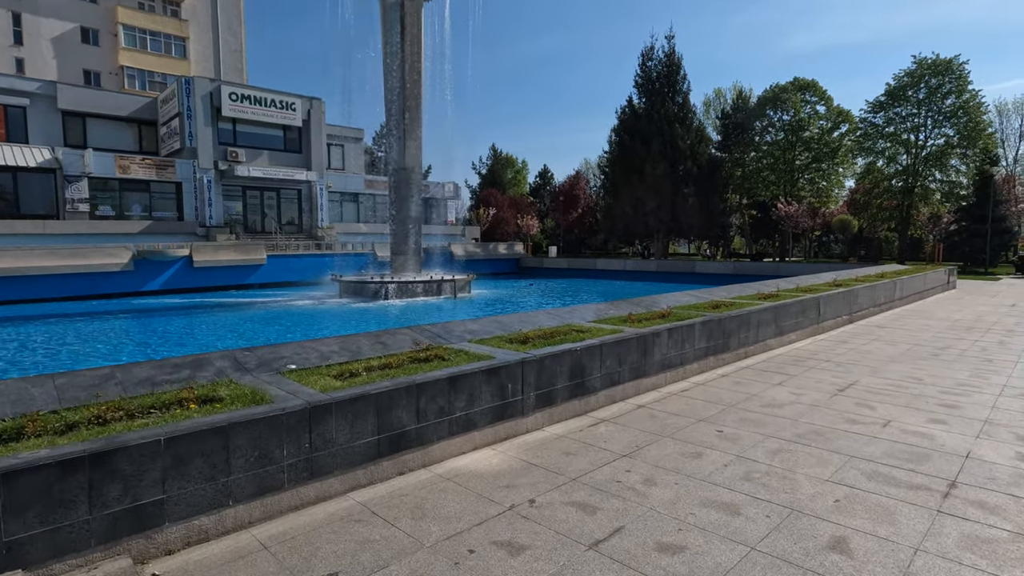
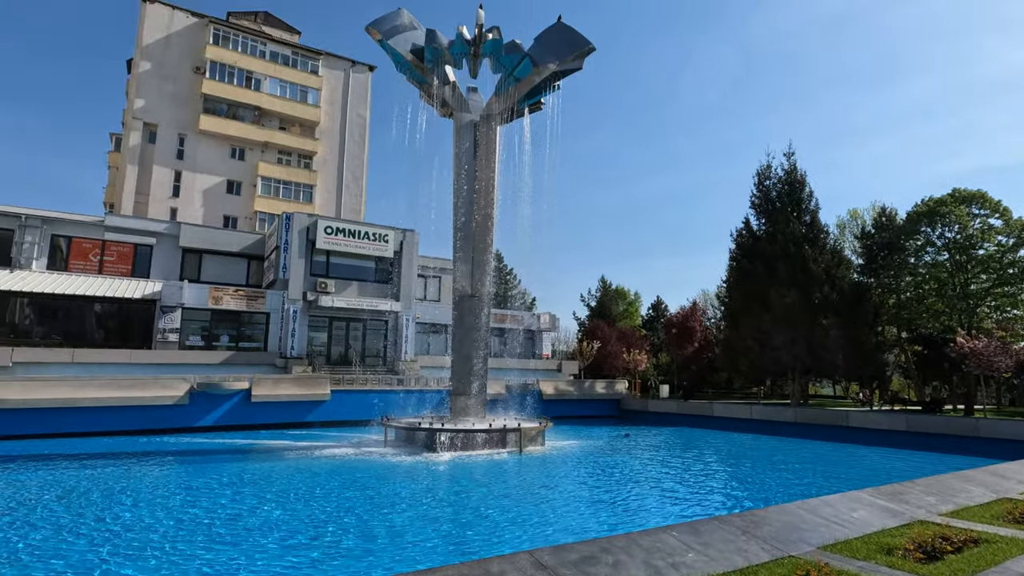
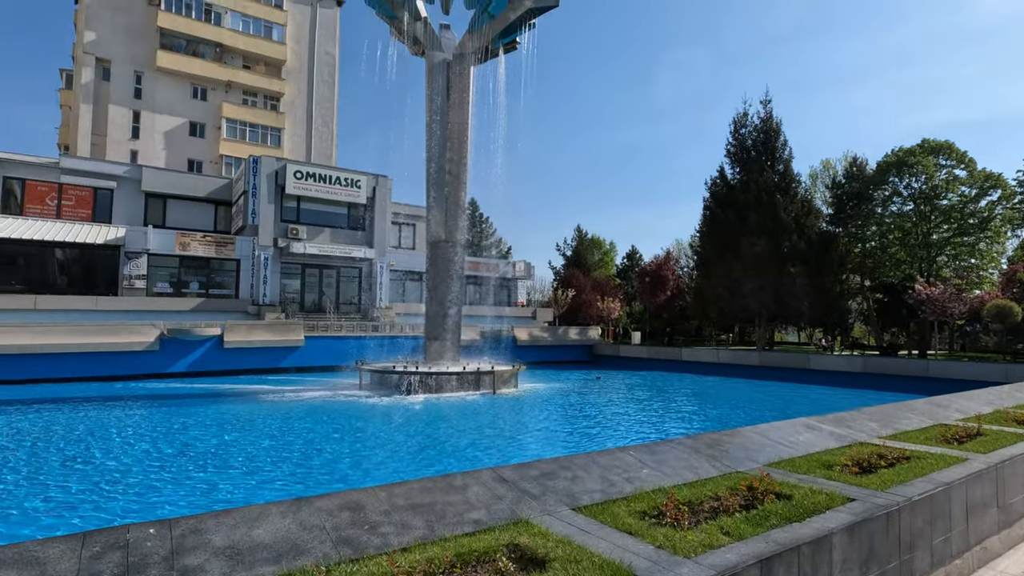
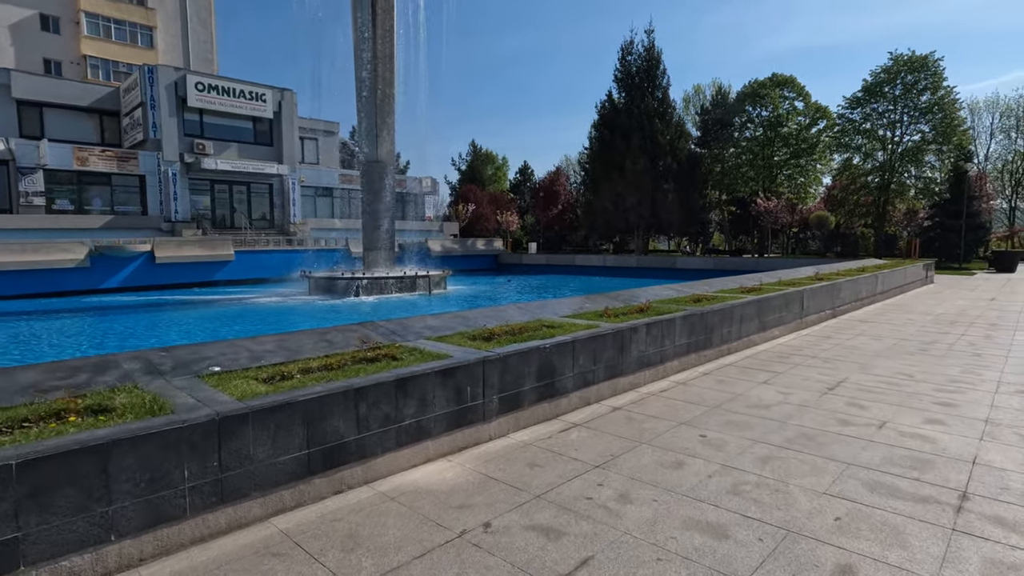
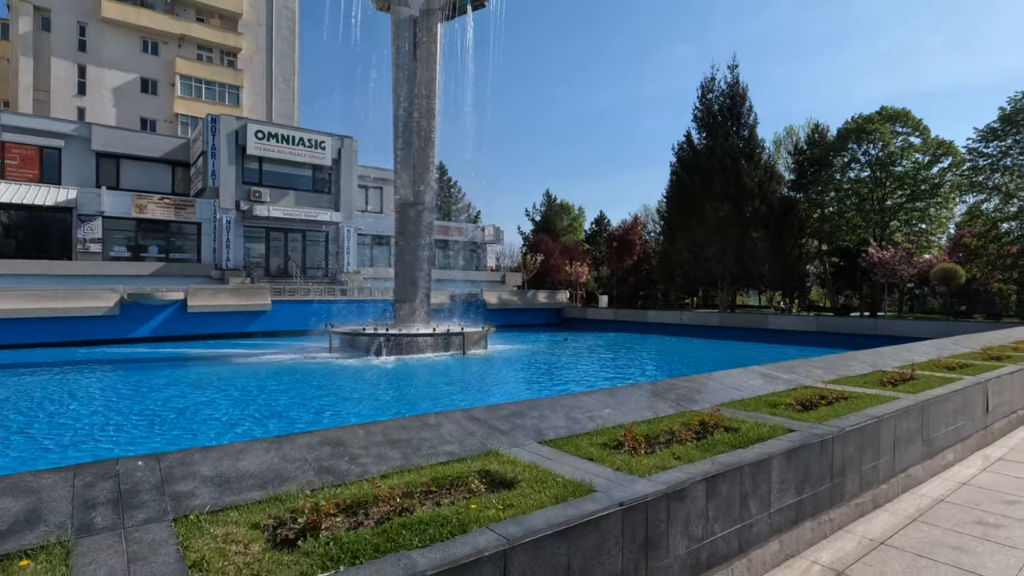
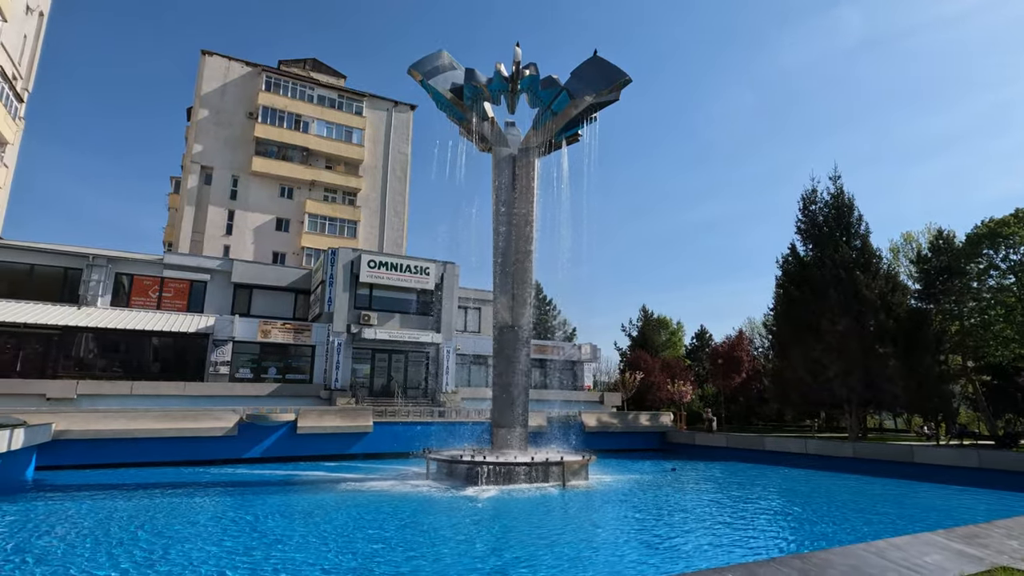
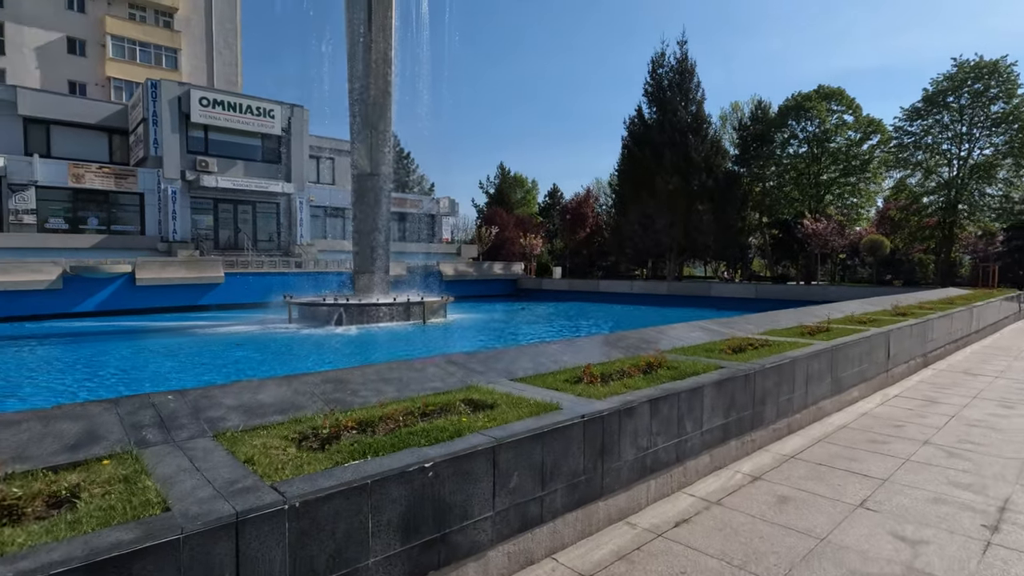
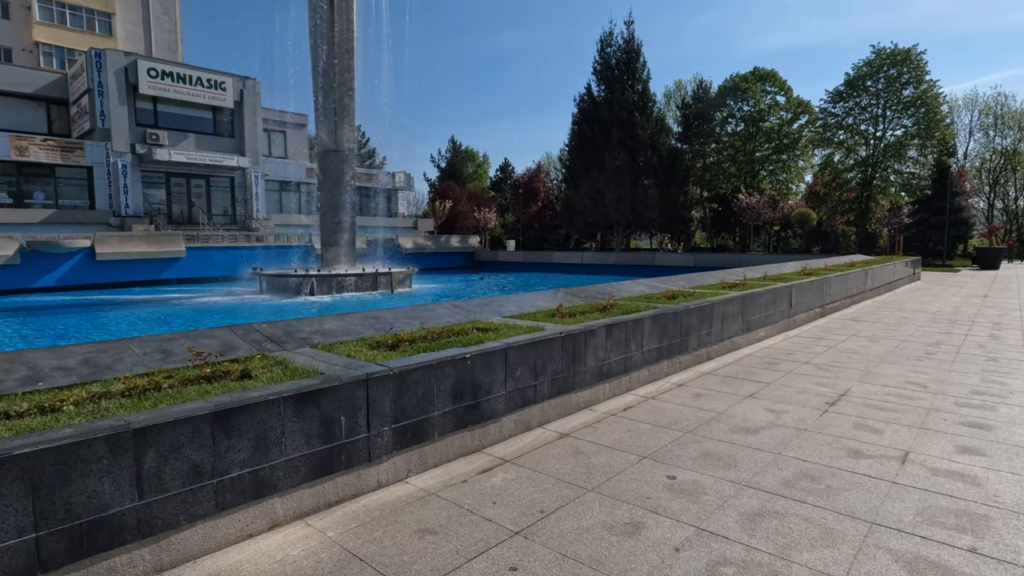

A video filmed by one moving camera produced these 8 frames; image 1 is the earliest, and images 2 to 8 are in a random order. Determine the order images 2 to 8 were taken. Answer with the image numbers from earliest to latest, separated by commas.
4, 8, 7, 5, 3, 2, 6
